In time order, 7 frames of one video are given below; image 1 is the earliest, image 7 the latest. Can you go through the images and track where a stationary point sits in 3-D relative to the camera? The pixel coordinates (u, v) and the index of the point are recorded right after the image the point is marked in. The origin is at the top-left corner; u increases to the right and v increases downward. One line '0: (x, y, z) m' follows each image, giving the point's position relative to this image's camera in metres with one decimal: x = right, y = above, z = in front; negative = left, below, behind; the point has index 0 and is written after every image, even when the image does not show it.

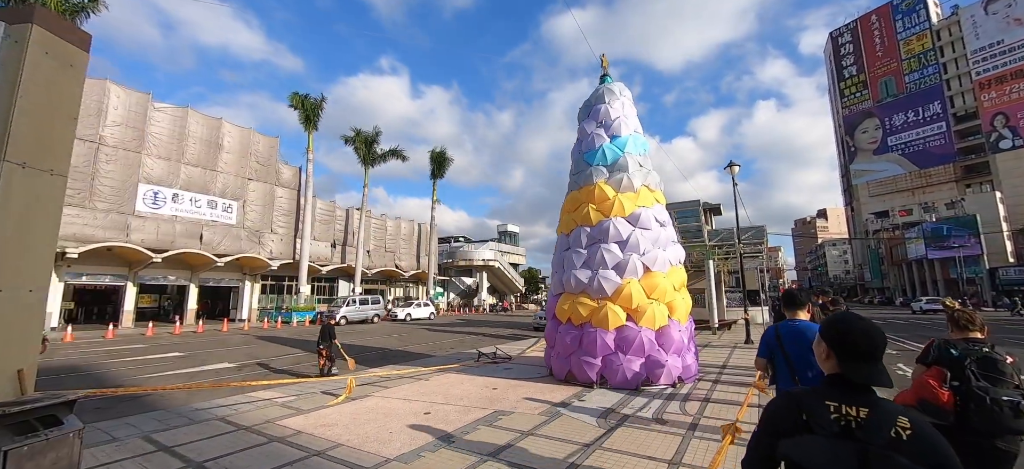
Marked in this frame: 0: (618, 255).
0: (+1.8, -0.3, +6.9) m
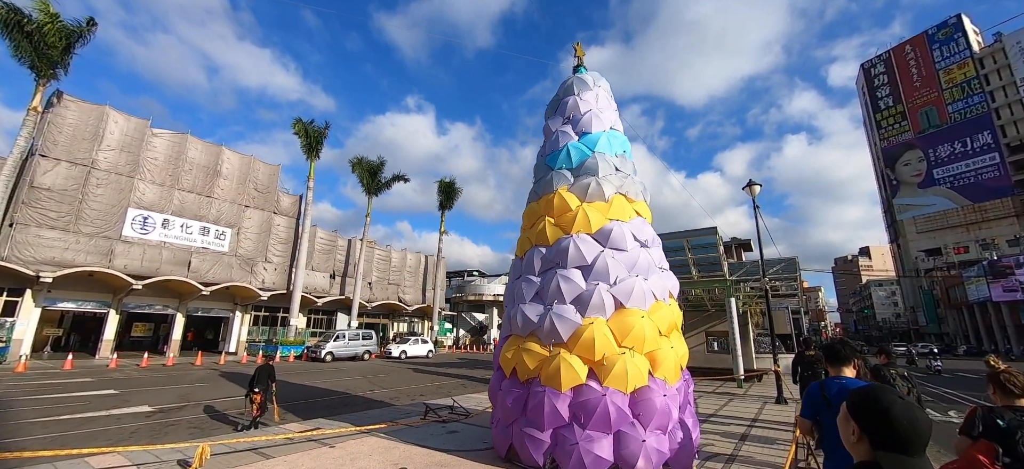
0: (+0.8, -0.6, +5.1) m
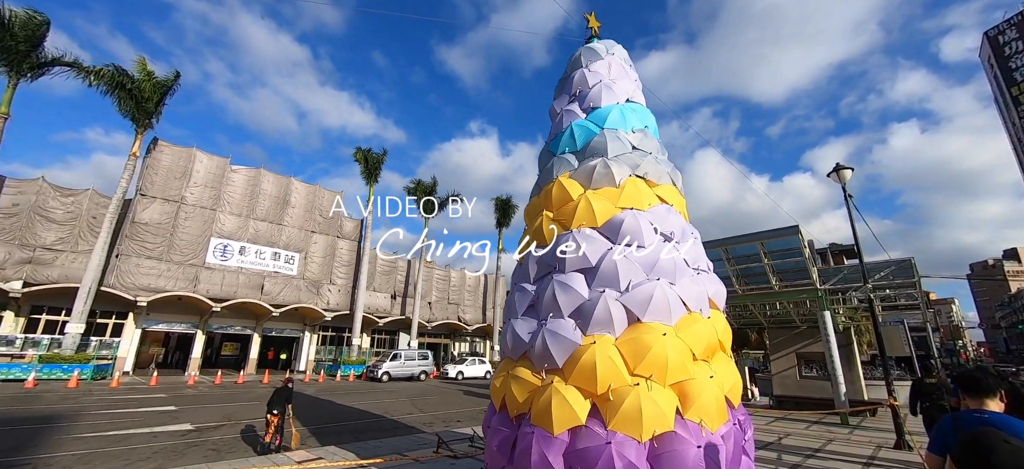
0: (+0.6, -0.6, +4.0) m
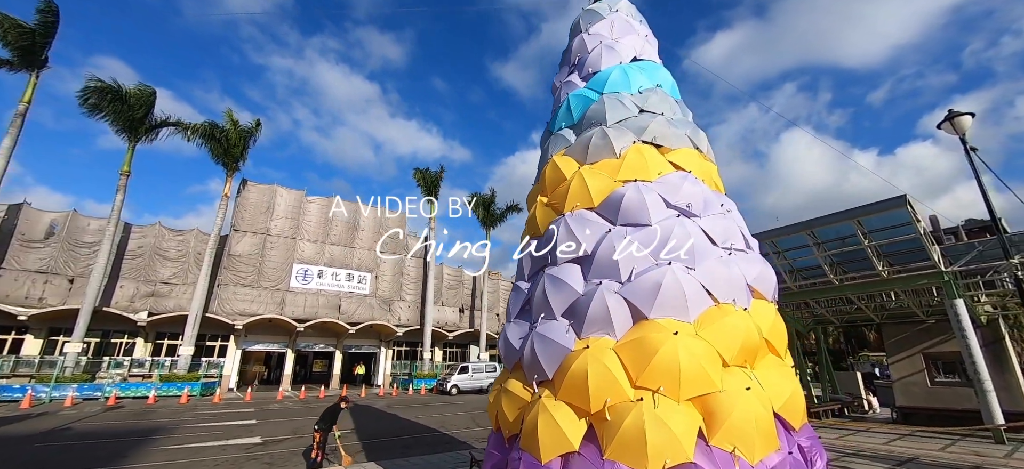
0: (+0.5, -0.4, +3.3) m
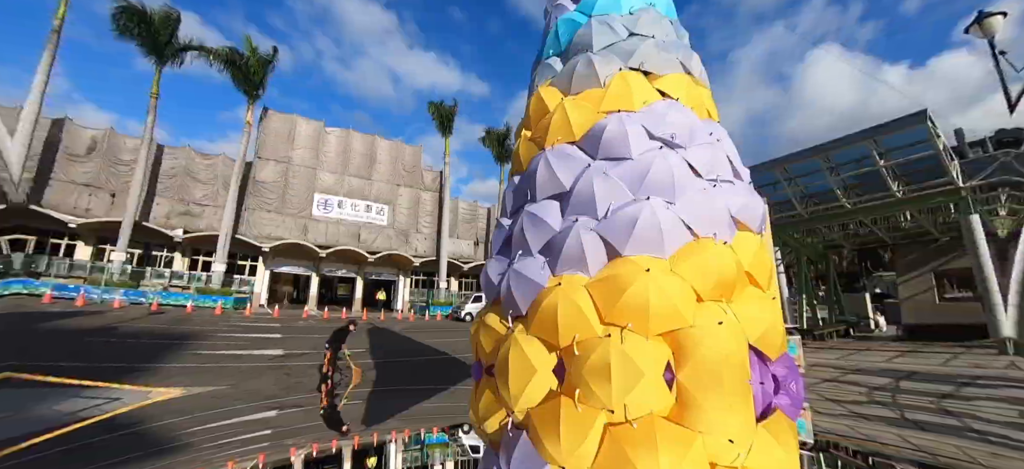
0: (+0.3, +0.1, +3.2) m
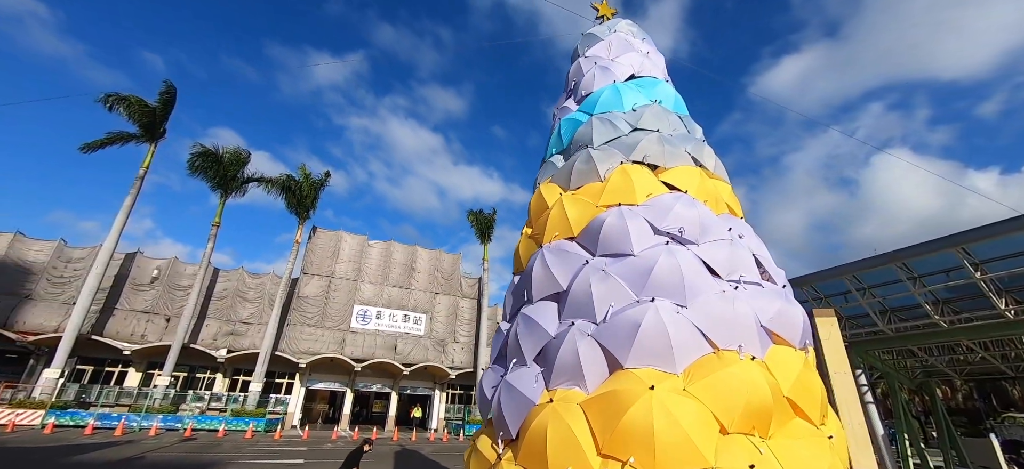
0: (+0.2, -0.6, +2.8) m
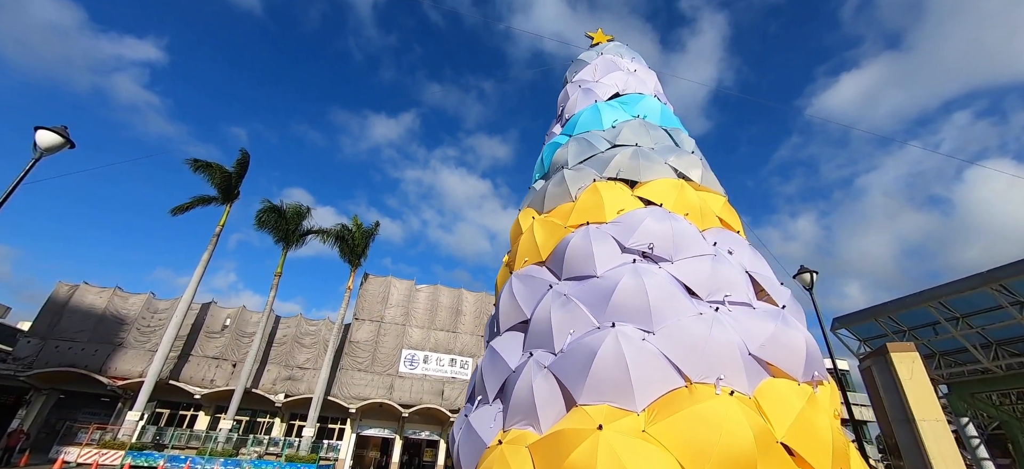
0: (0.0, -0.8, +2.6) m
